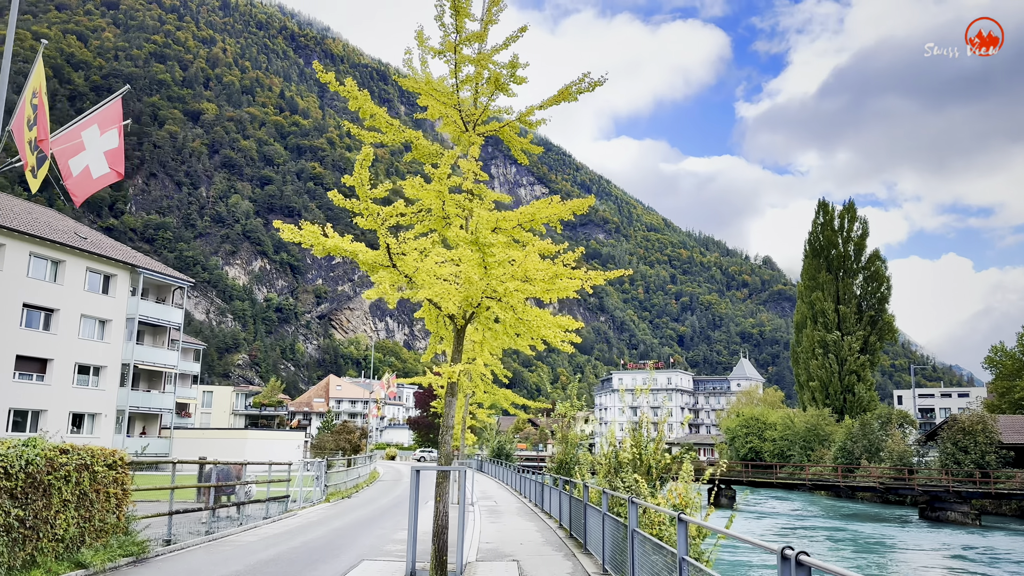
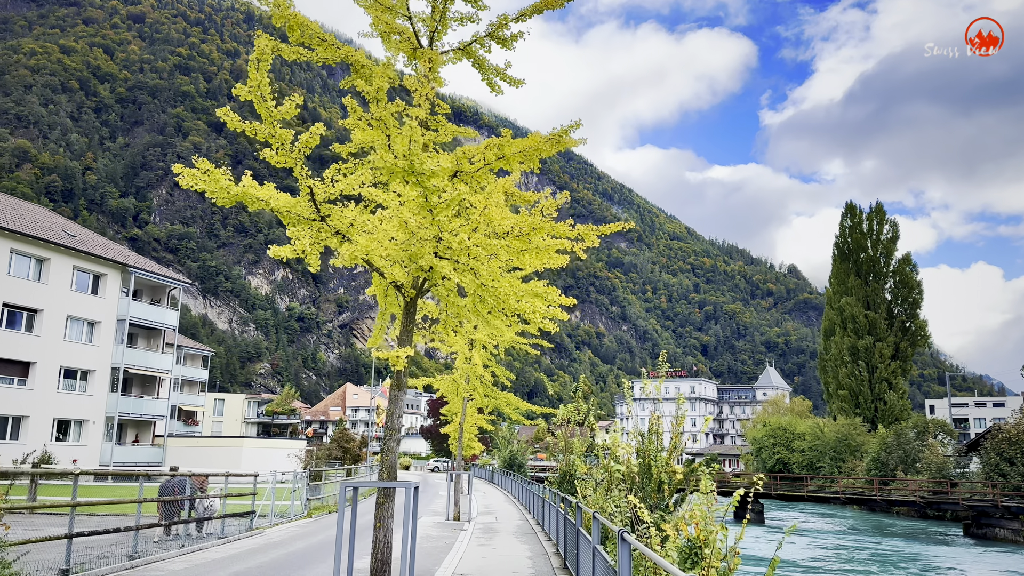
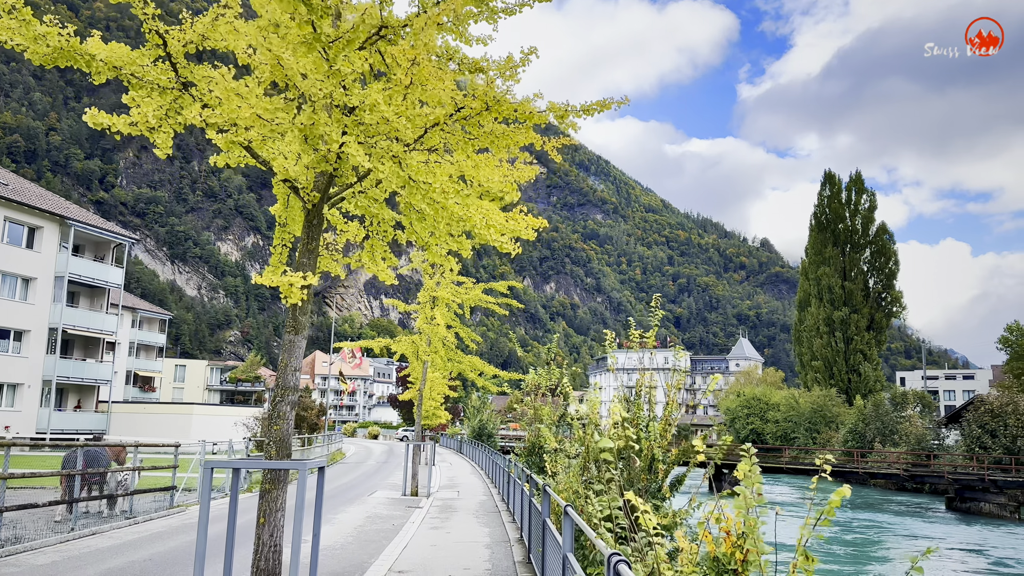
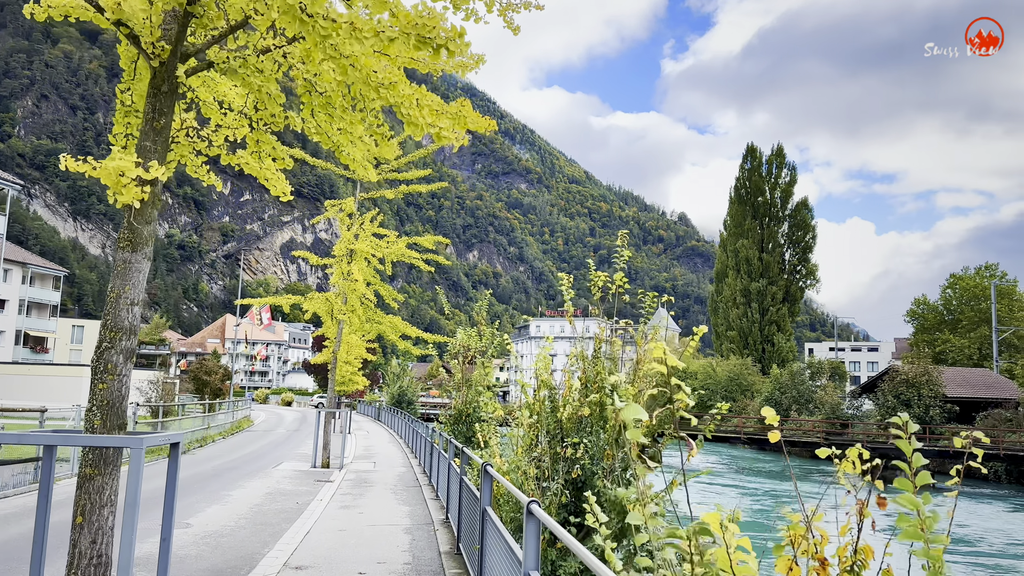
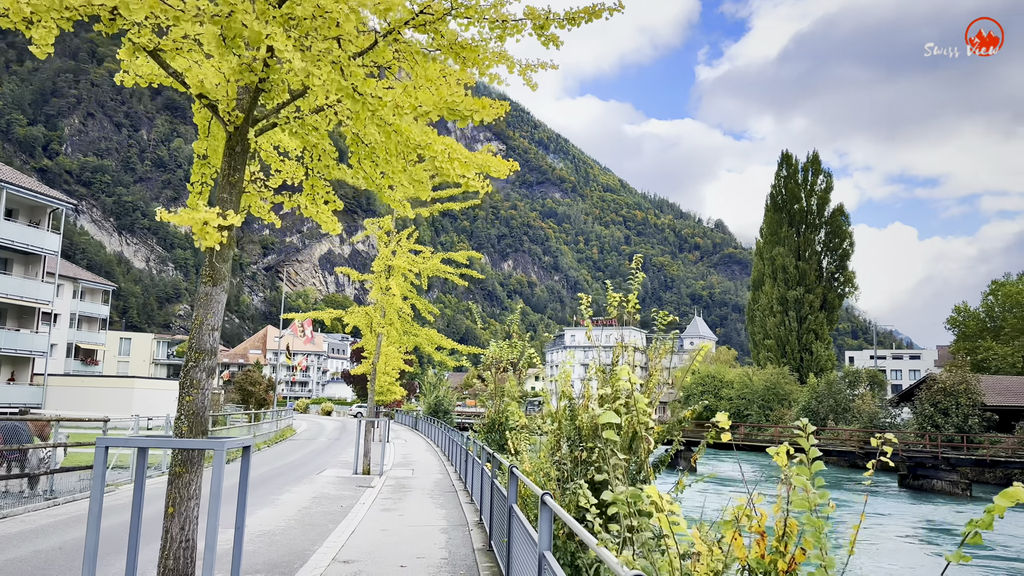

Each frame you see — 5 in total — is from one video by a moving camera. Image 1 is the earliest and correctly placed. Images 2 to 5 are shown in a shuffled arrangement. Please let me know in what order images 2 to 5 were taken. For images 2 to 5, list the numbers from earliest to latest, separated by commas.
2, 3, 5, 4
